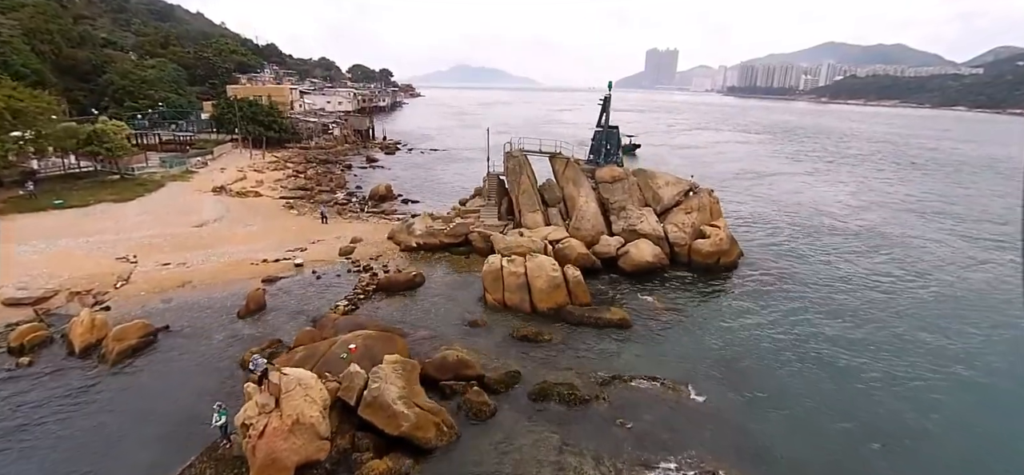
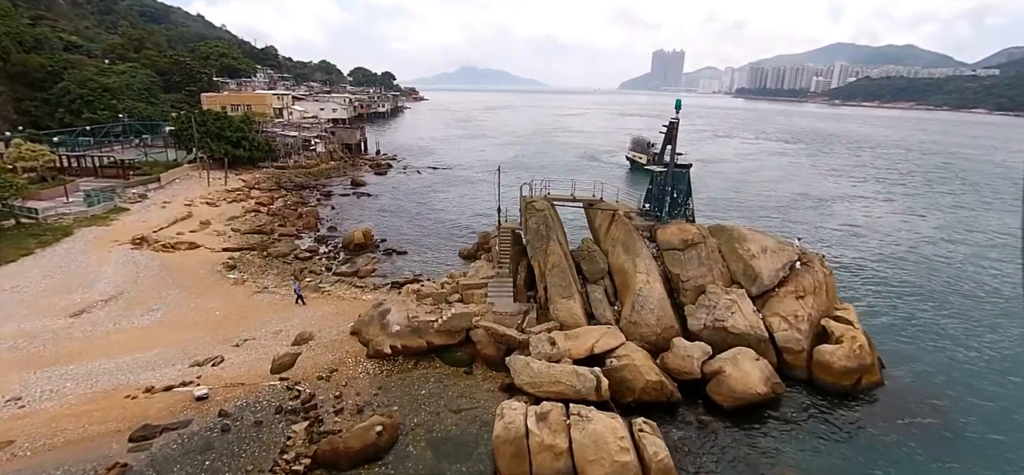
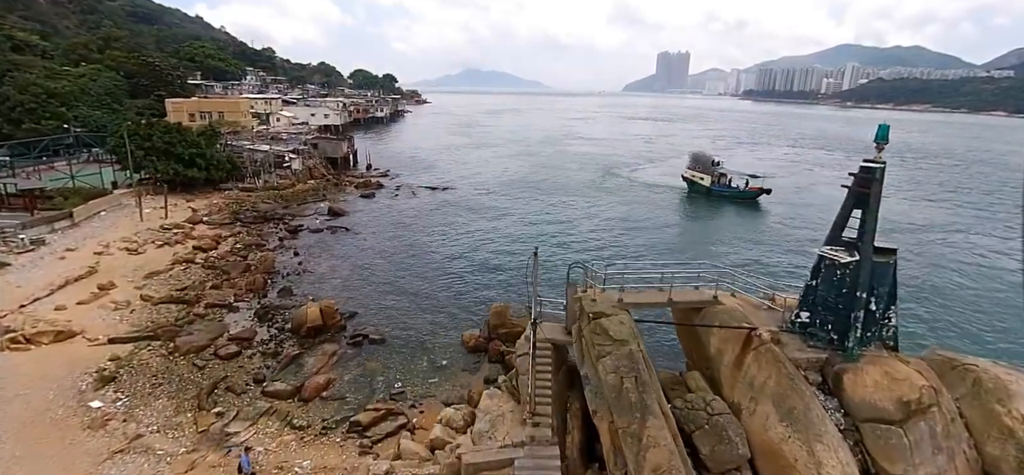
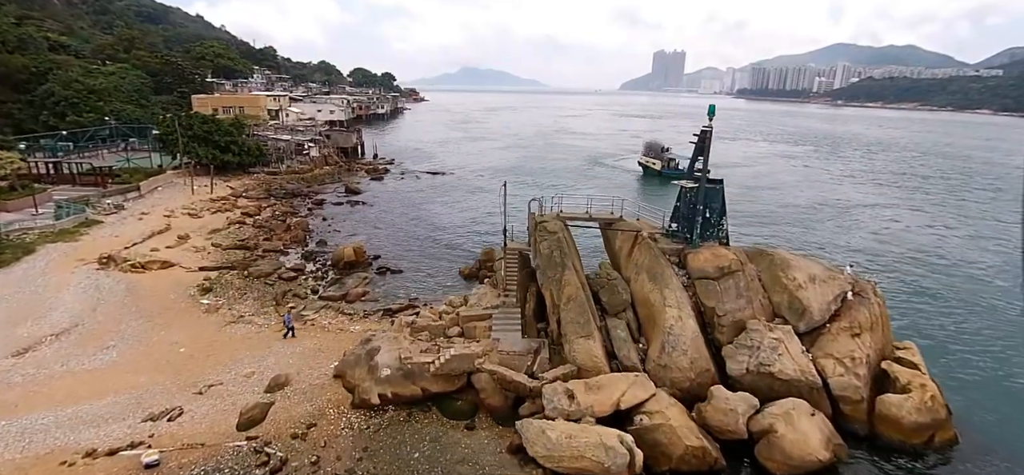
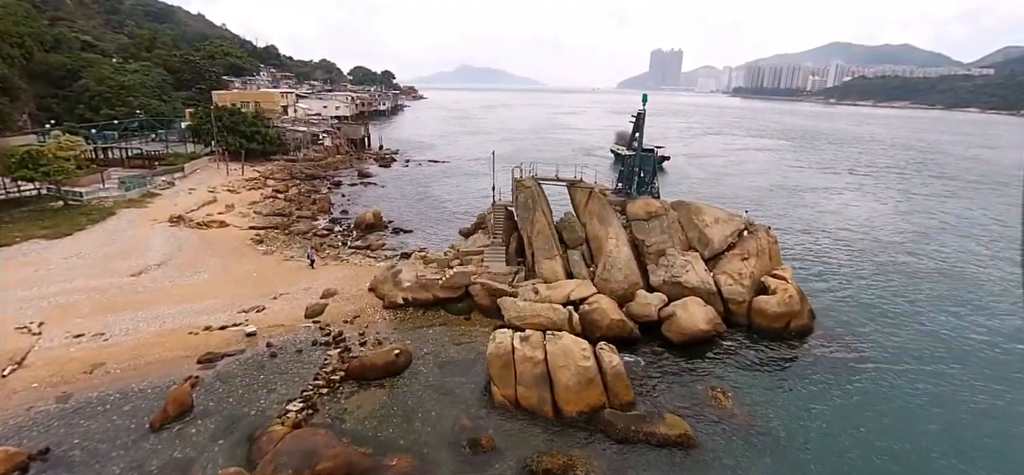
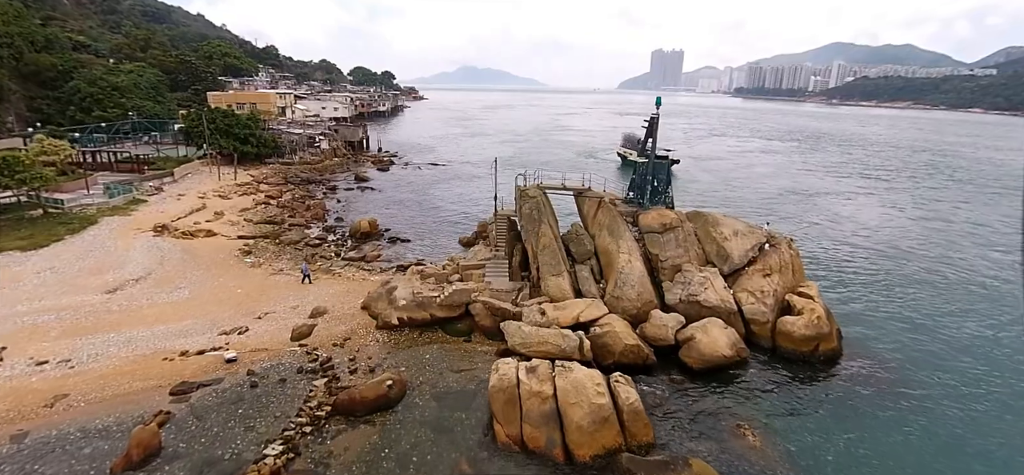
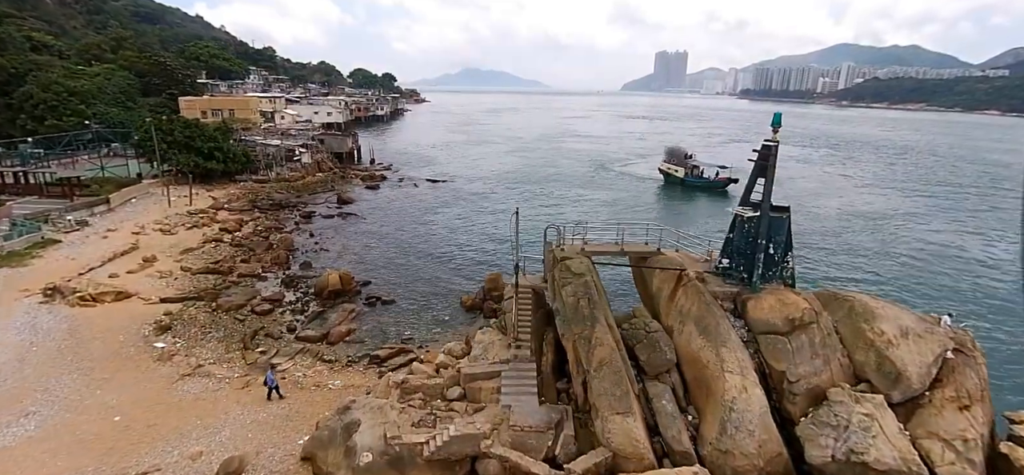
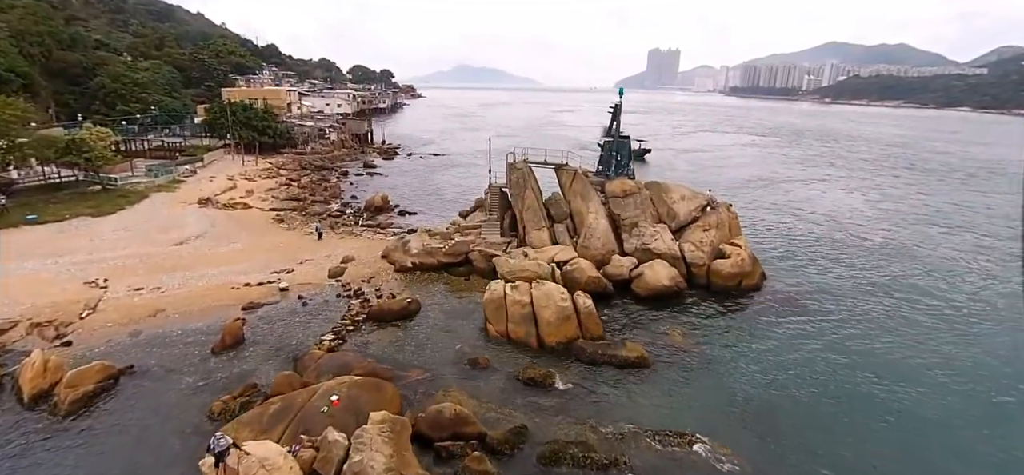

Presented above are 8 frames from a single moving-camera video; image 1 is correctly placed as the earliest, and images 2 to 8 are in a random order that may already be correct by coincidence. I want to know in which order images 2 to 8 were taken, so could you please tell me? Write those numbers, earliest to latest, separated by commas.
8, 5, 6, 2, 4, 7, 3
